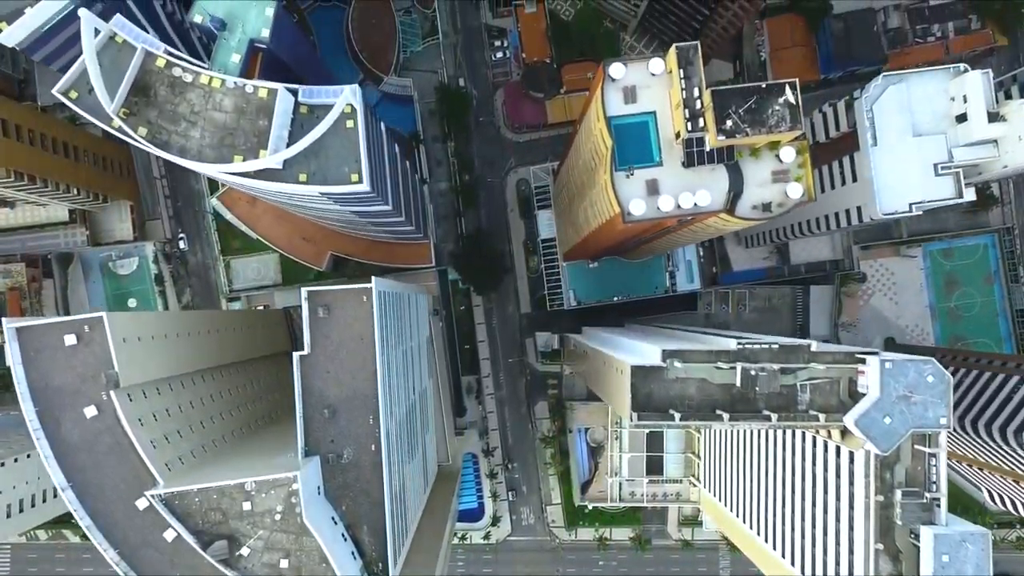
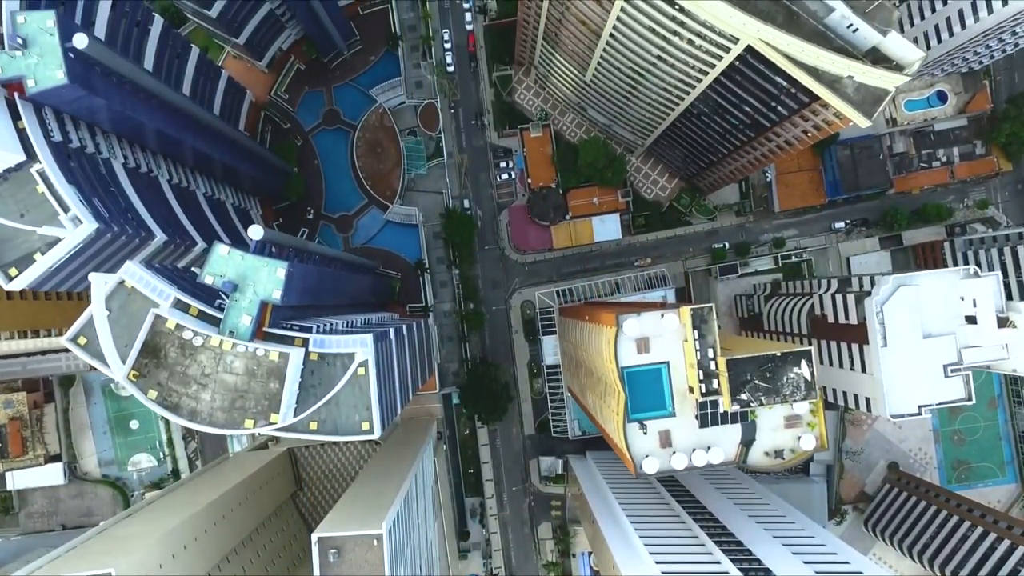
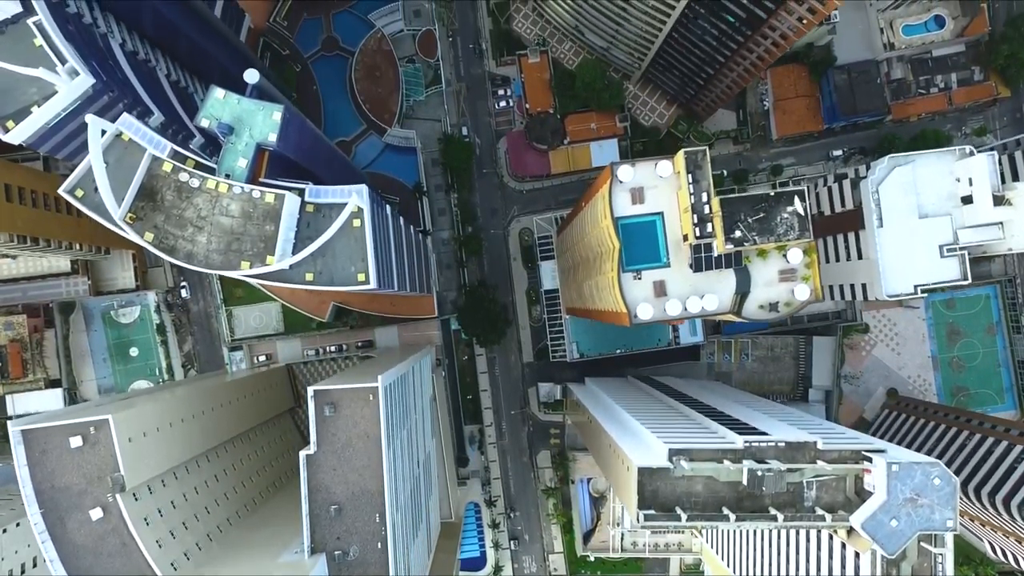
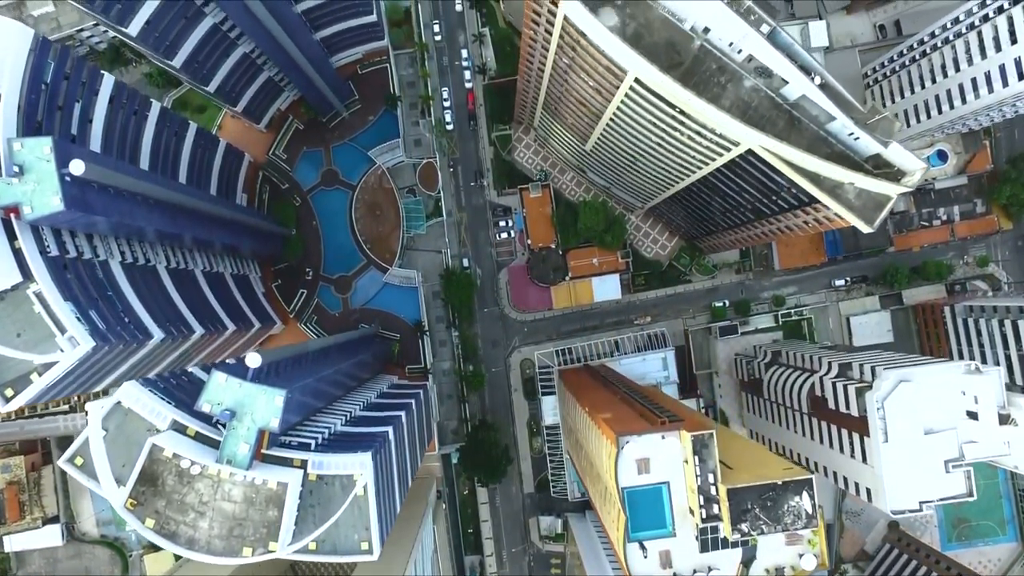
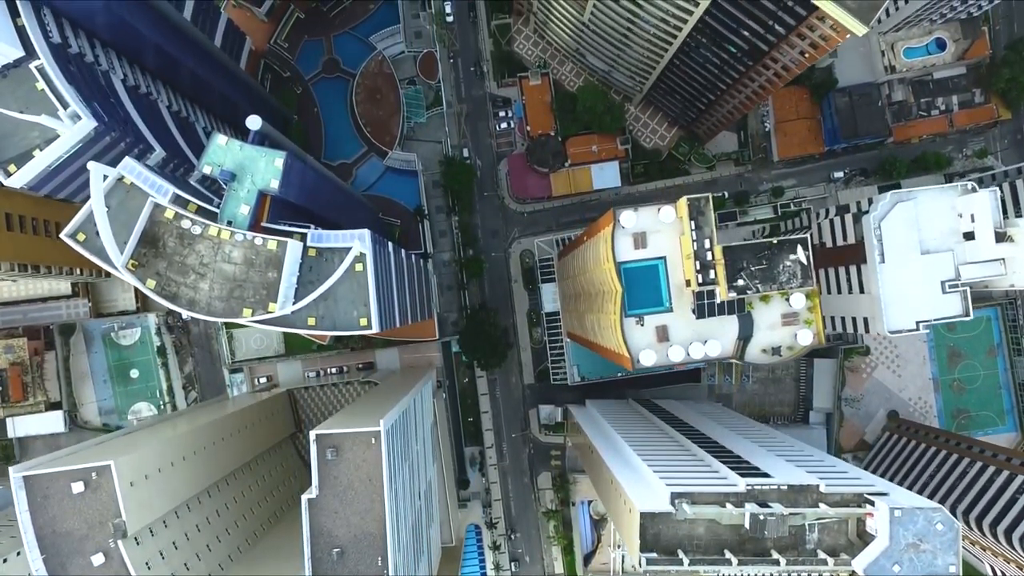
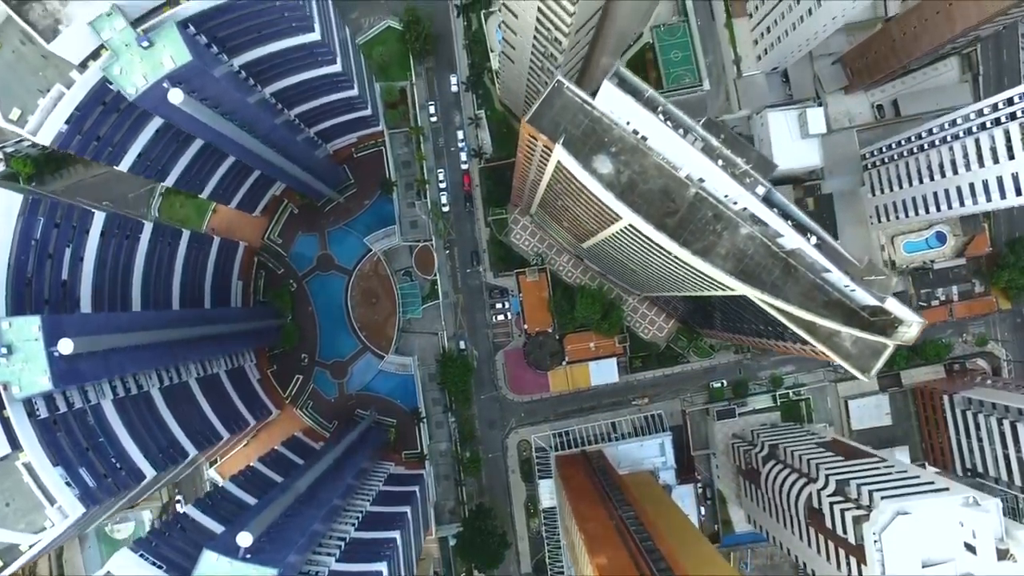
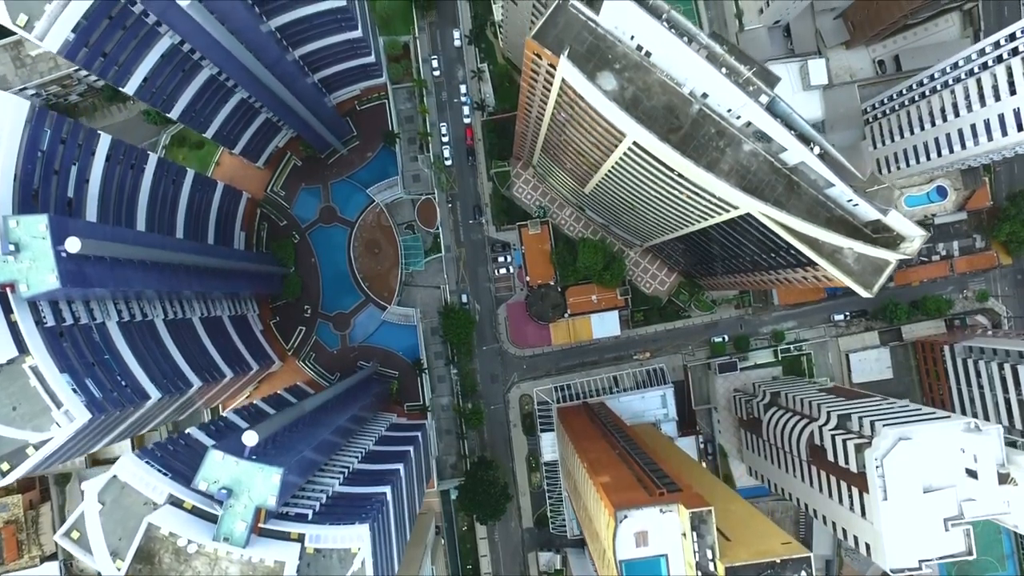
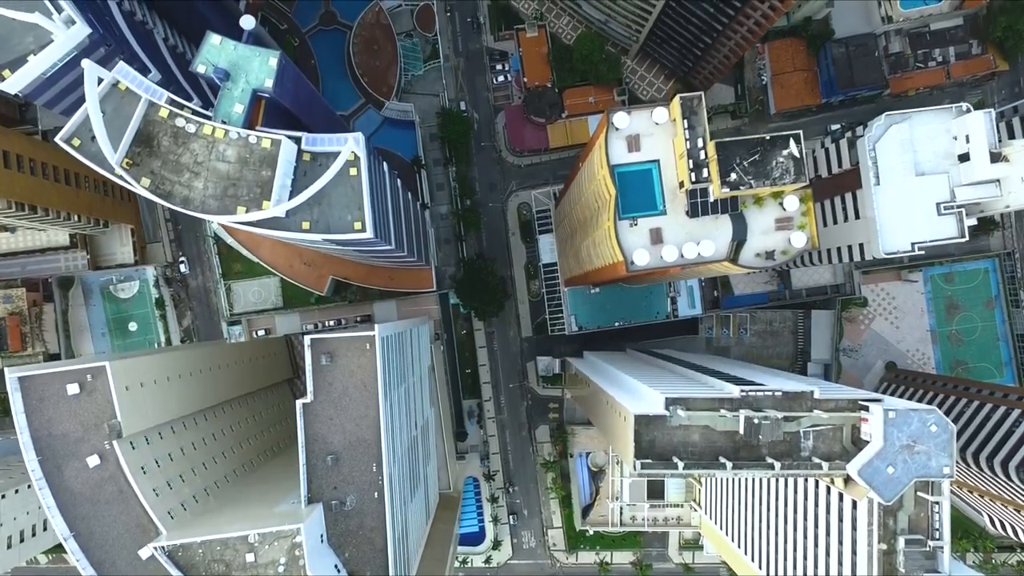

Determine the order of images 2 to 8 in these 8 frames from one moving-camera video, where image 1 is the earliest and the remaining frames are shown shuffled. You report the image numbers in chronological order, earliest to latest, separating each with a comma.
8, 3, 5, 2, 4, 7, 6
